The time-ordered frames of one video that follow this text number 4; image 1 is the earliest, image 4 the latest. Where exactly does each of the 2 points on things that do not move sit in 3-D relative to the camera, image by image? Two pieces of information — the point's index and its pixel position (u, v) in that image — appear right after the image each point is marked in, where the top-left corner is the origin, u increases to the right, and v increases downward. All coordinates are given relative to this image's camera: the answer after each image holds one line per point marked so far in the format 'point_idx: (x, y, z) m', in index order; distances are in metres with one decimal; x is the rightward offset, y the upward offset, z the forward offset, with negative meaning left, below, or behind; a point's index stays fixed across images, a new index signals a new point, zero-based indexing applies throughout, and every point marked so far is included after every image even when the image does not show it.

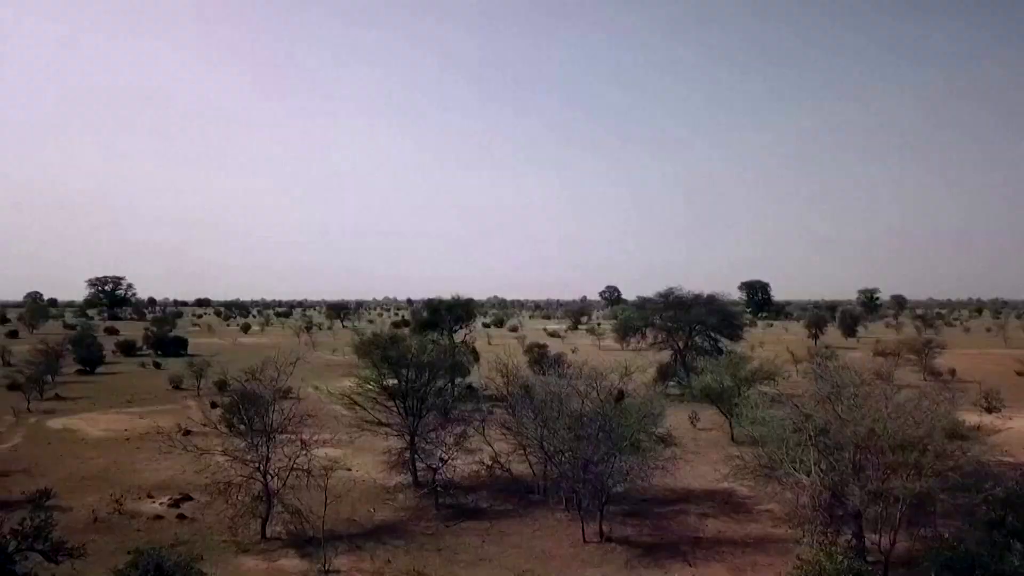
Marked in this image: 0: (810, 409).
0: (+6.7, -2.7, +13.0) m
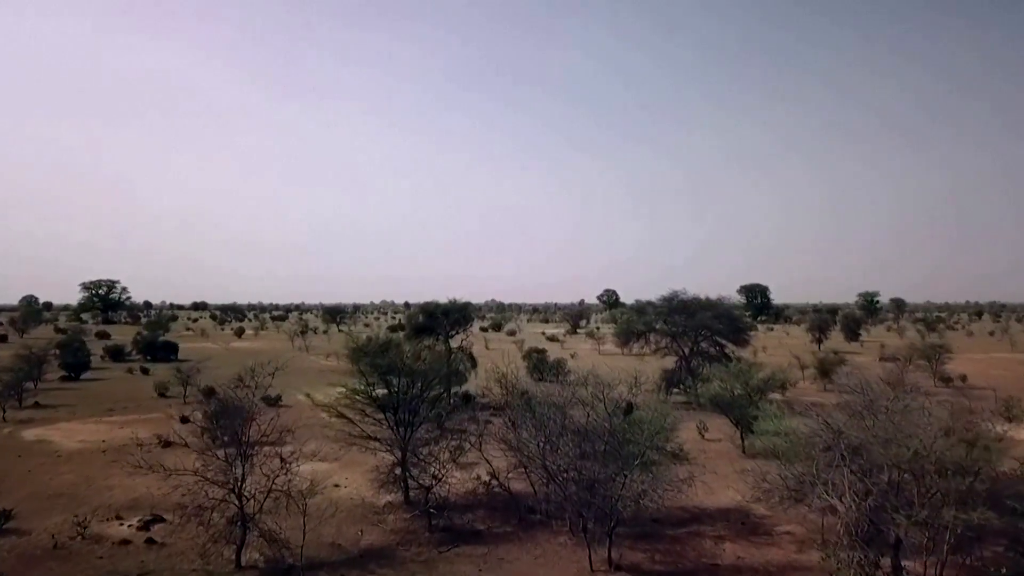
0: (+6.7, -2.8, +11.8) m
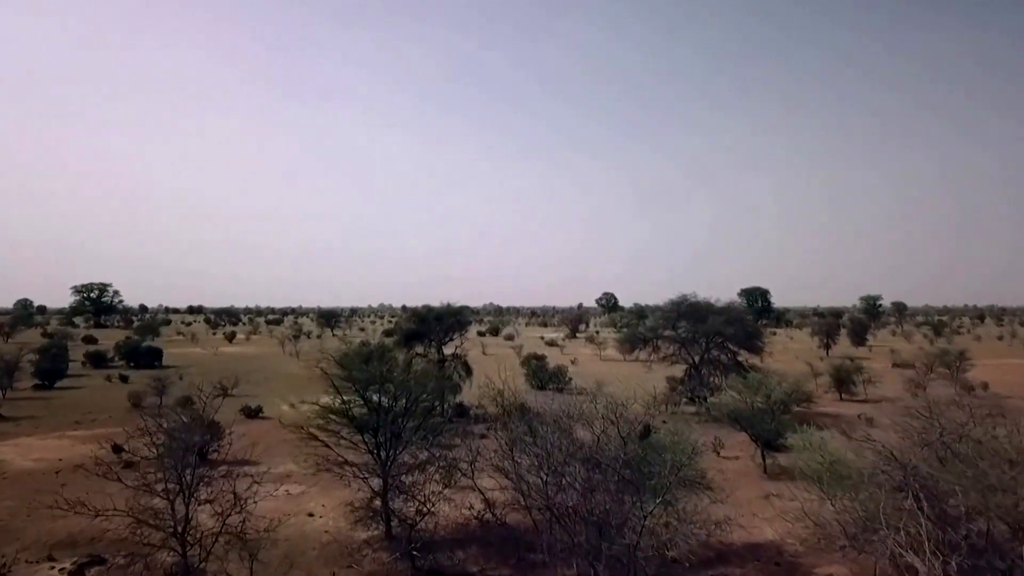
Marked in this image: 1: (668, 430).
0: (+6.6, -2.8, +9.8) m
1: (+3.9, -3.5, +14.5) m
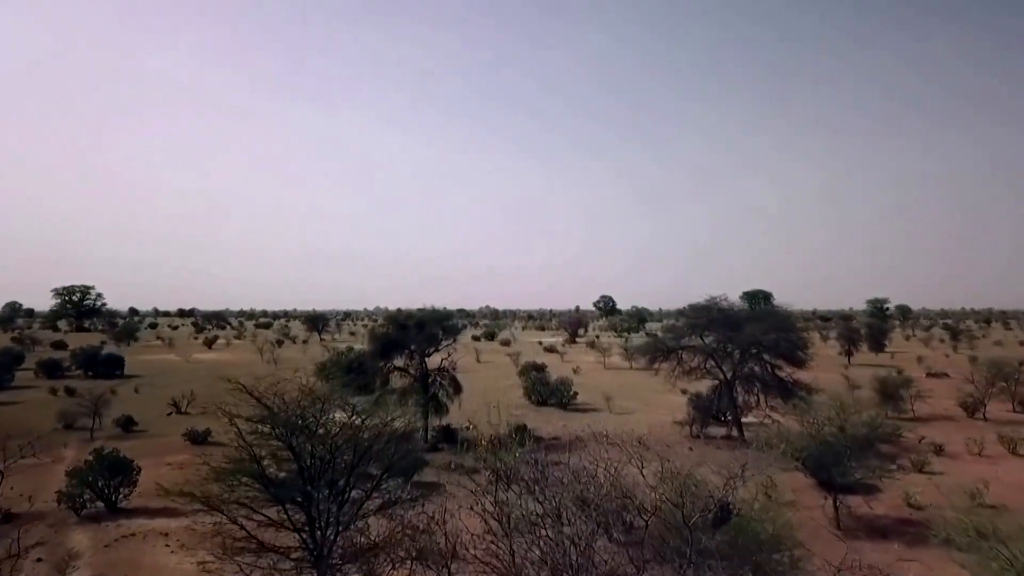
0: (+6.6, -2.8, +5.3) m
1: (+3.8, -3.5, +9.9) m
